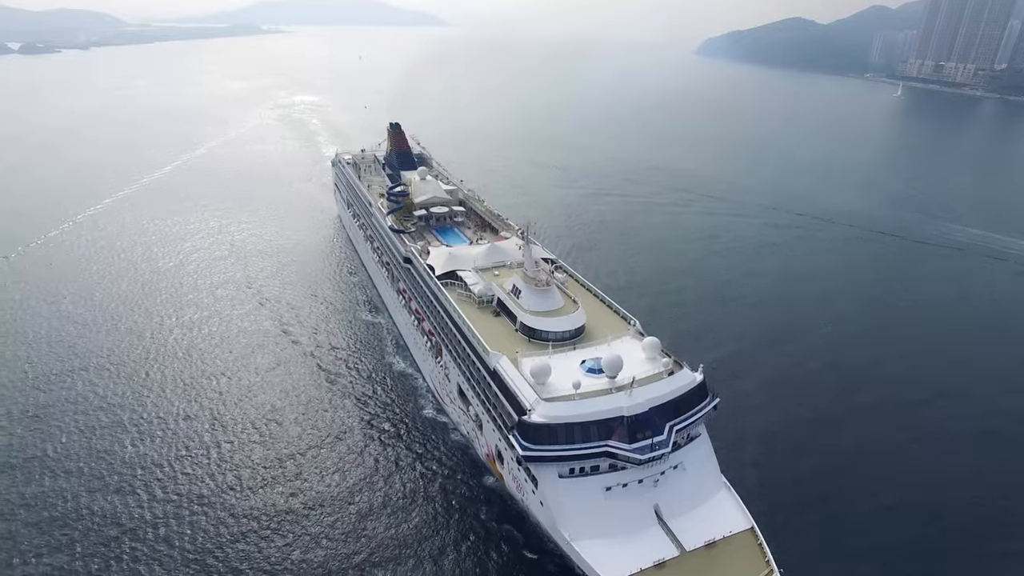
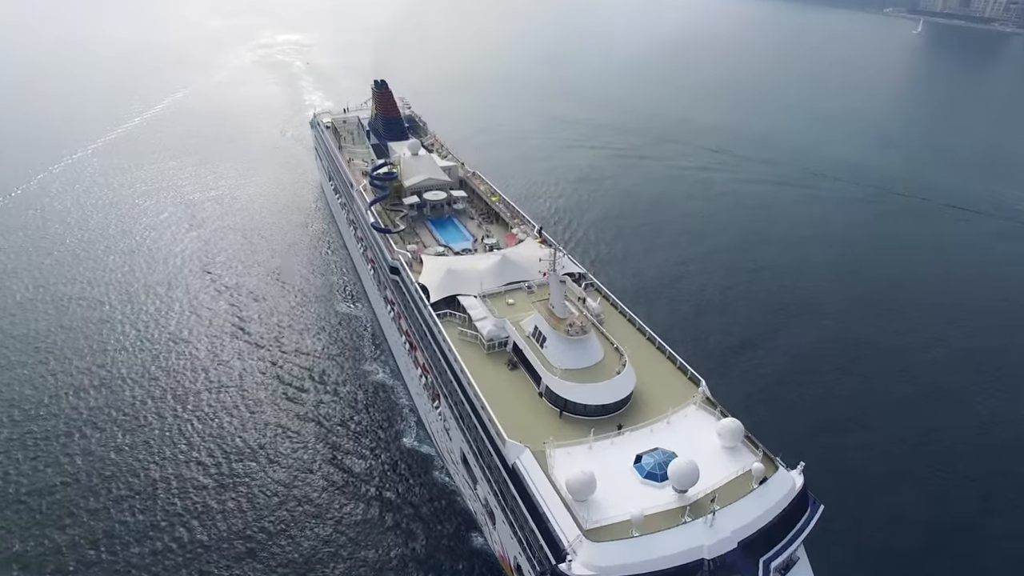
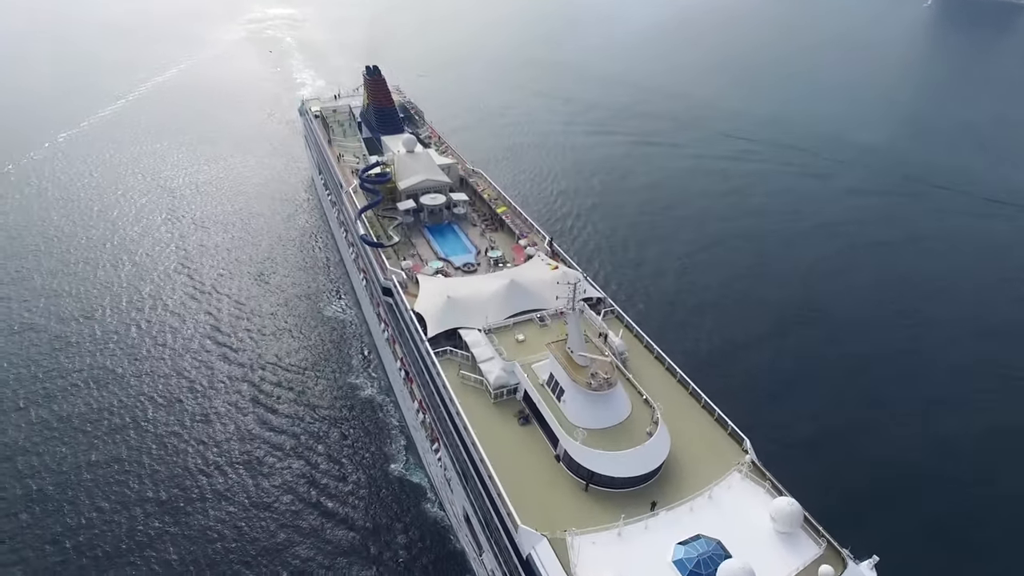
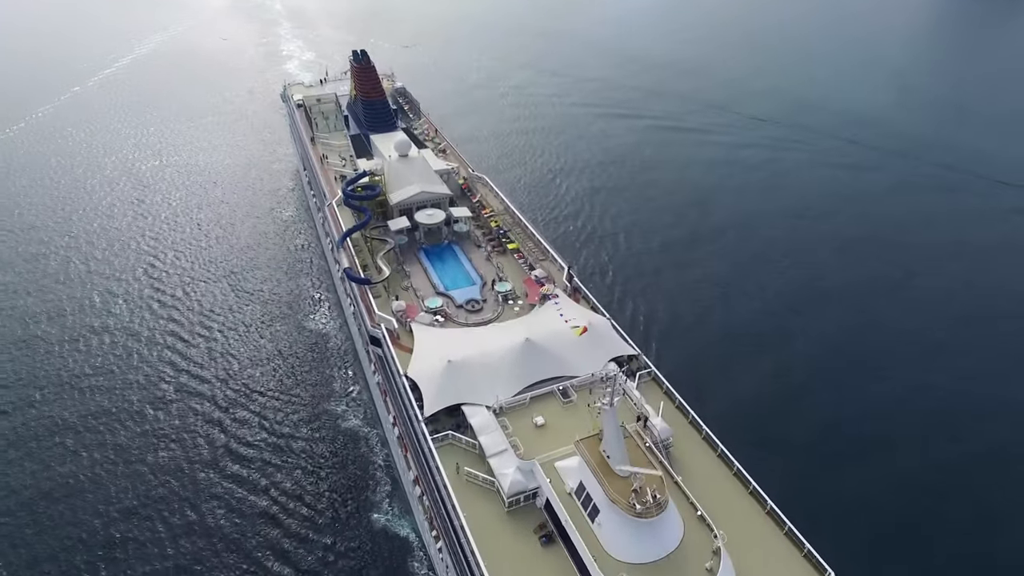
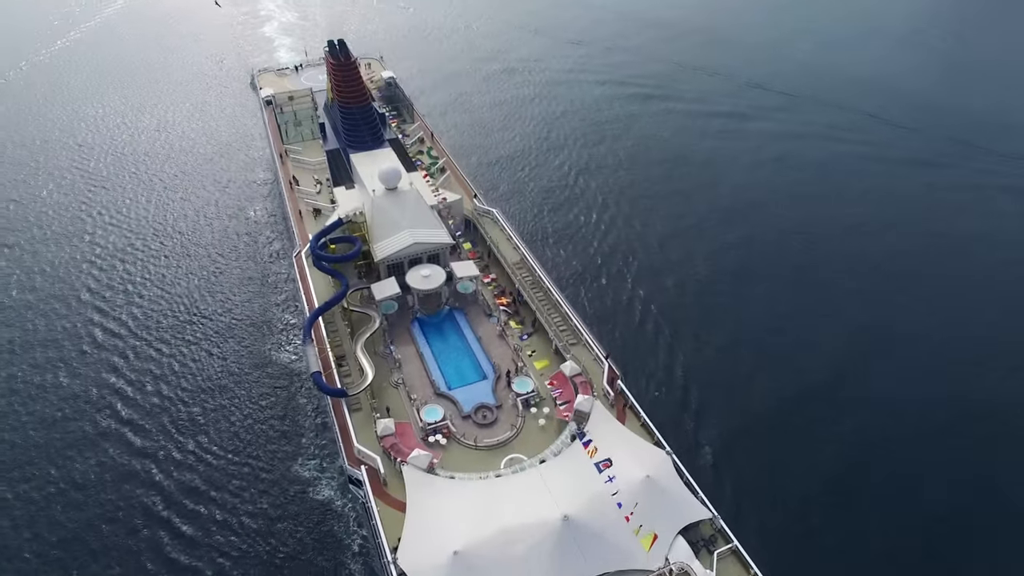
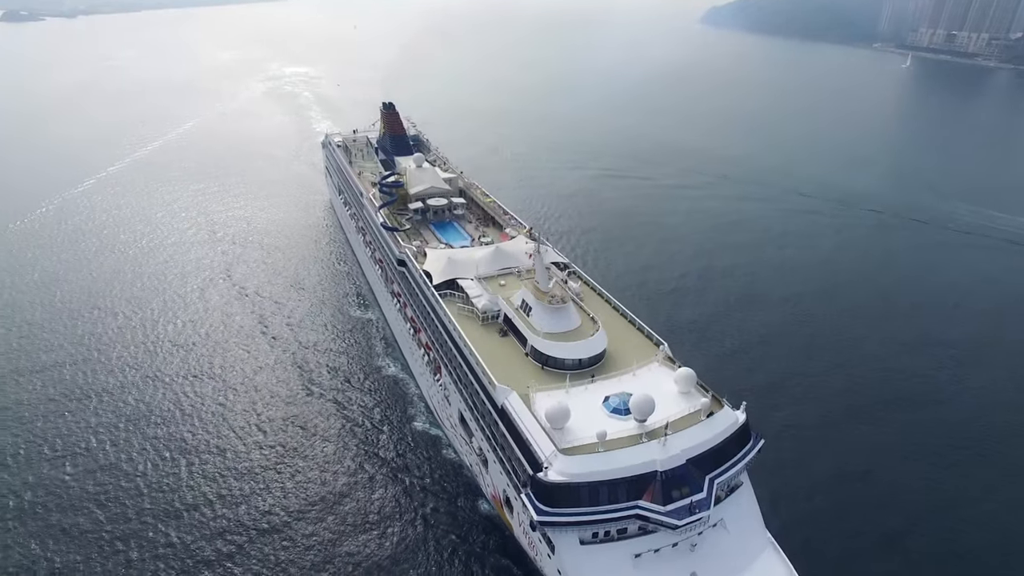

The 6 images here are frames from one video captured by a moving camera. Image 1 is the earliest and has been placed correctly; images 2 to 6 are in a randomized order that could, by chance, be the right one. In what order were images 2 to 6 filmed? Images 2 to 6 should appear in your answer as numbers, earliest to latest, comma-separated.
6, 2, 3, 4, 5
